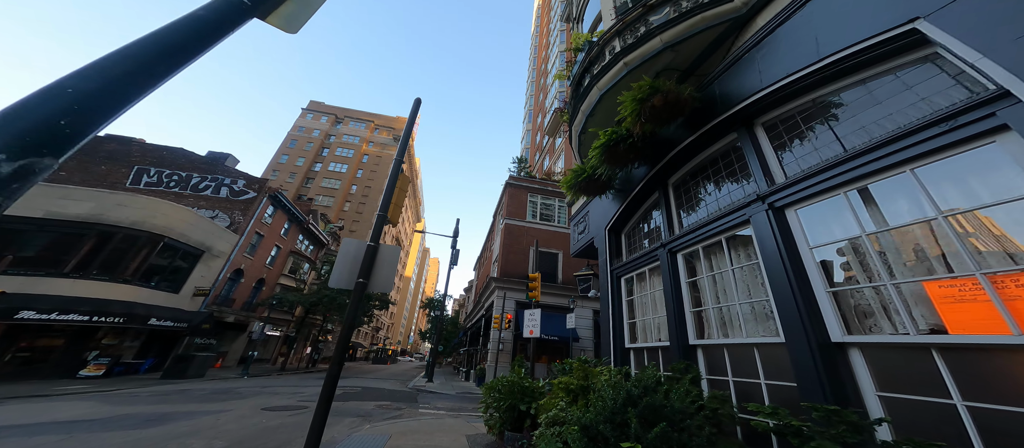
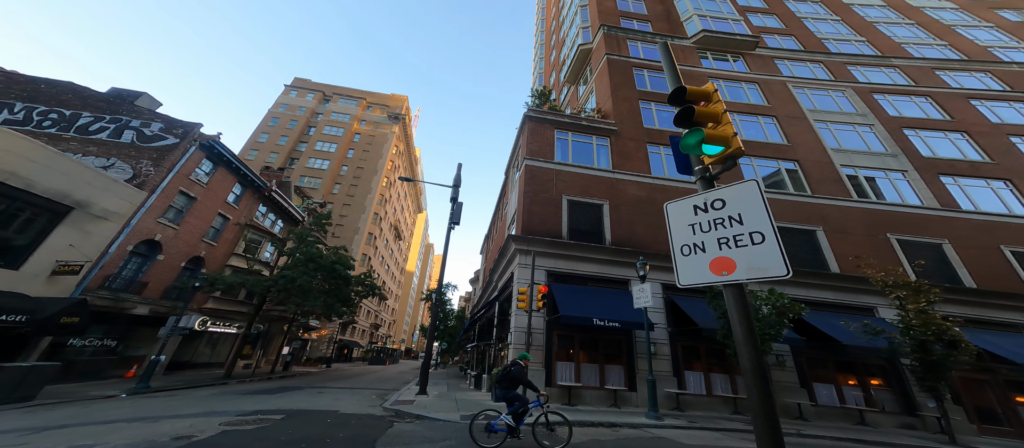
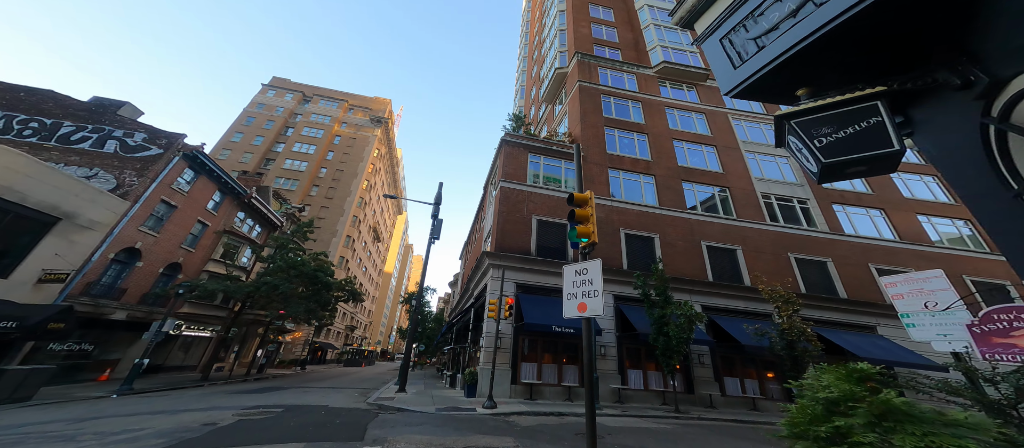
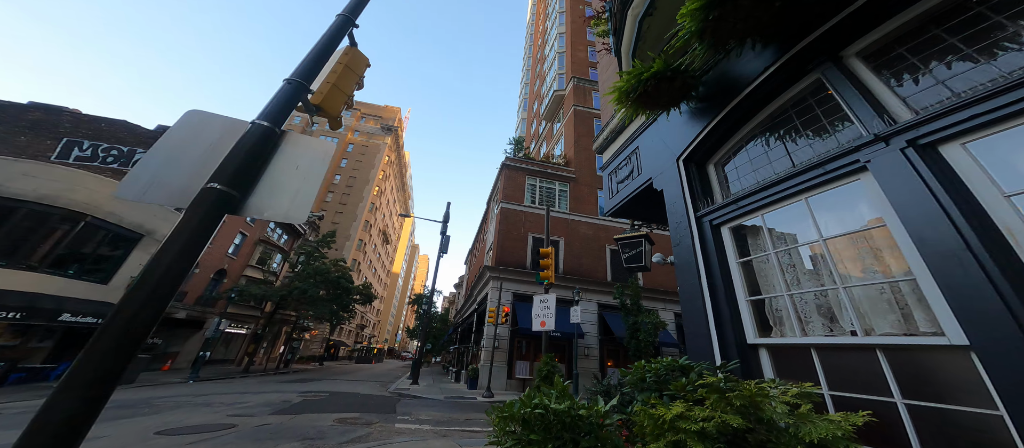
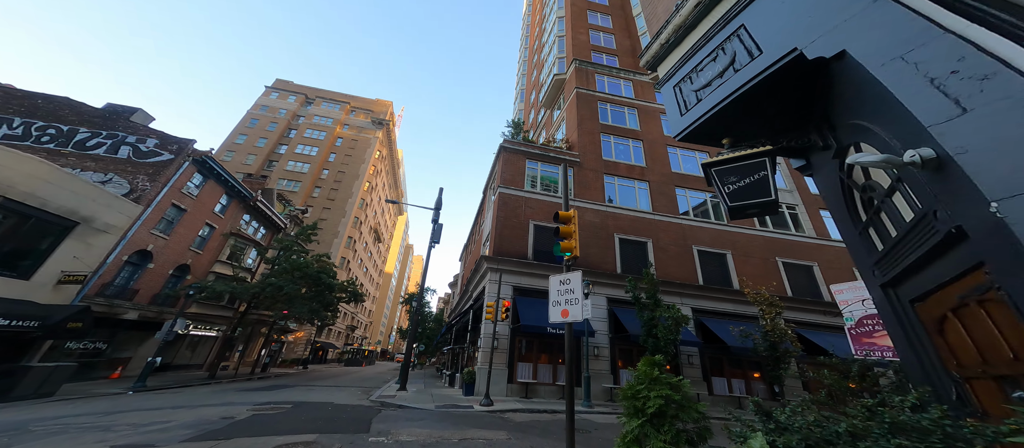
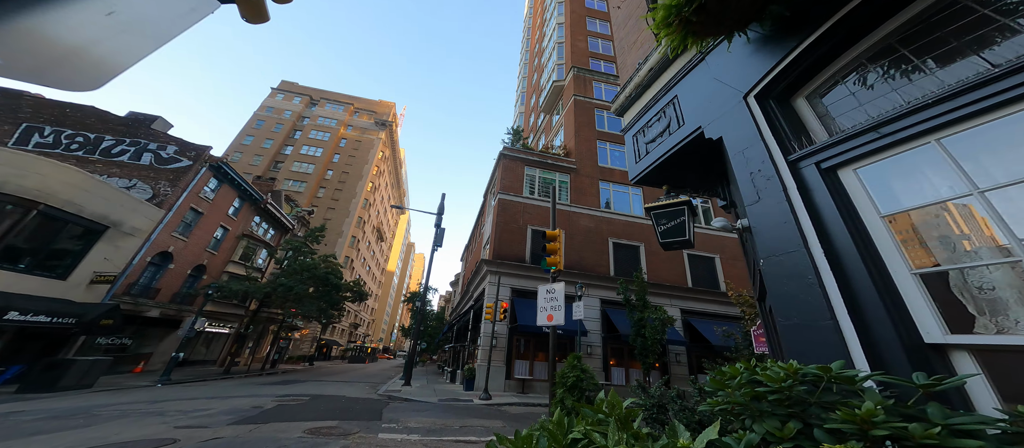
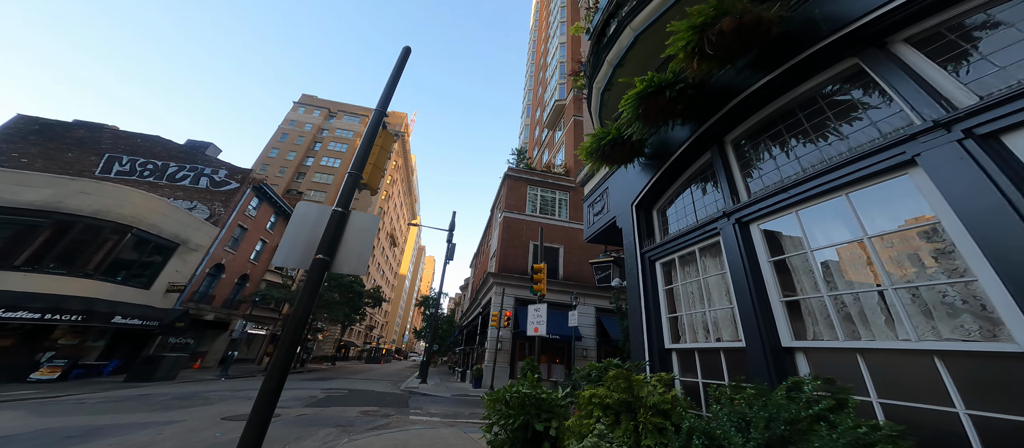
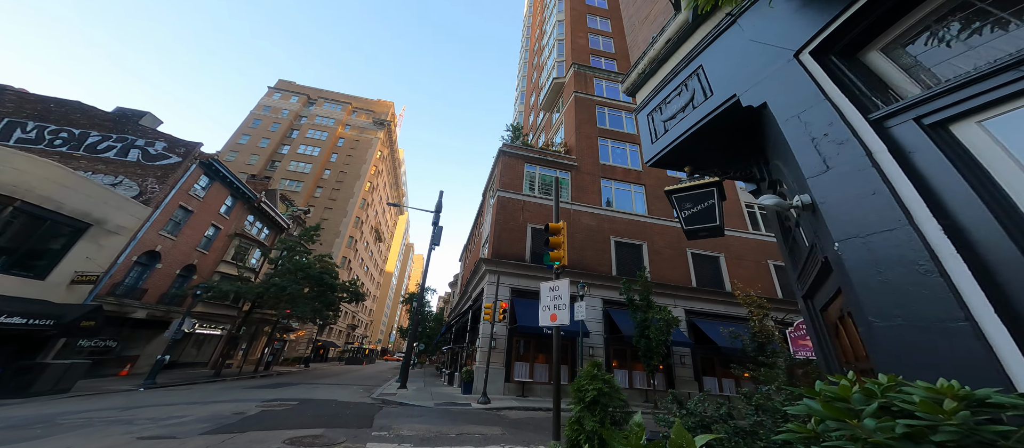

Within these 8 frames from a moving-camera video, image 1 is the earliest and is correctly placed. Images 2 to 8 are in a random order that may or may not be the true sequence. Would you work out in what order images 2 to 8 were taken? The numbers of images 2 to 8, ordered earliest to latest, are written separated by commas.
7, 4, 6, 8, 5, 3, 2
